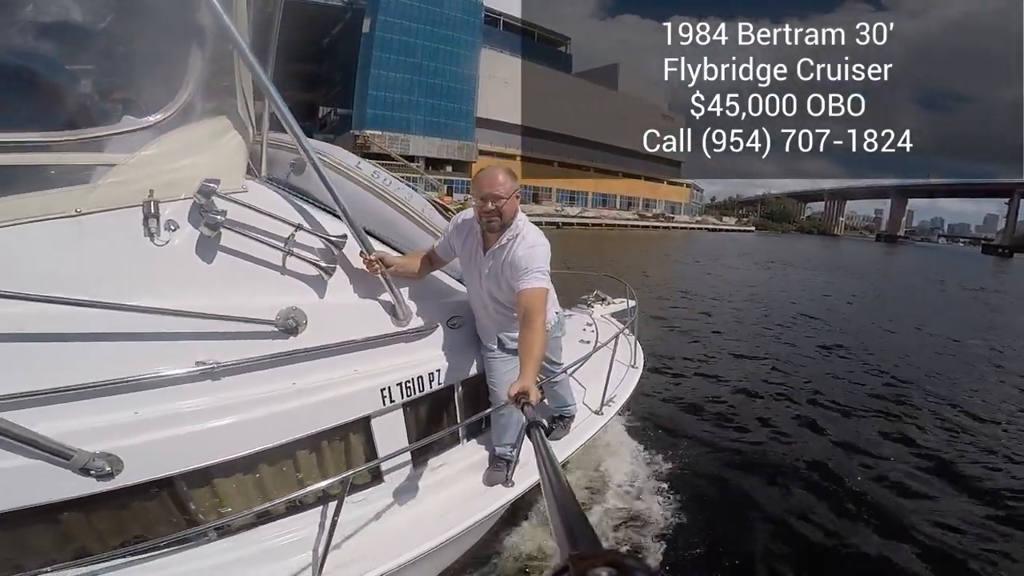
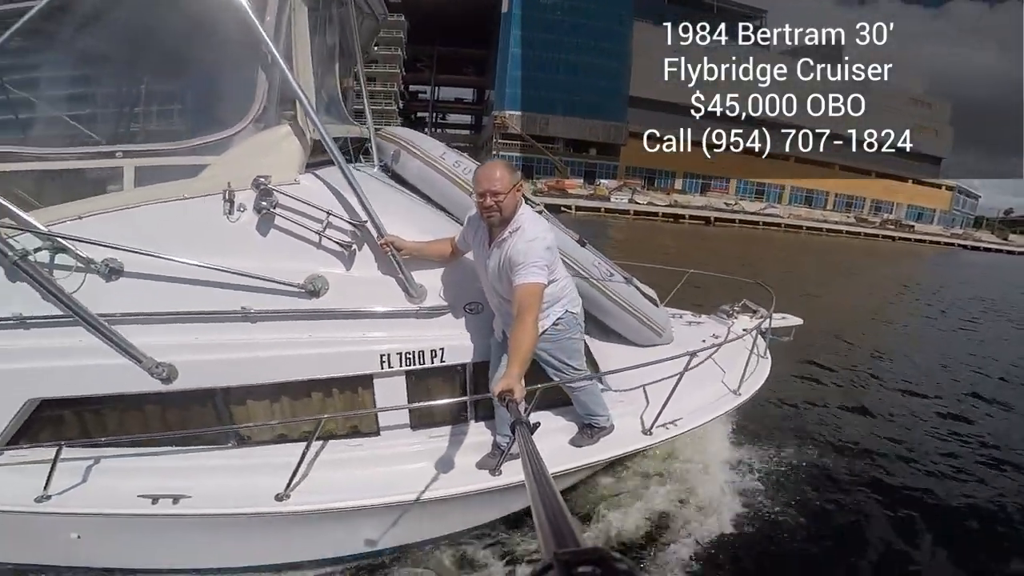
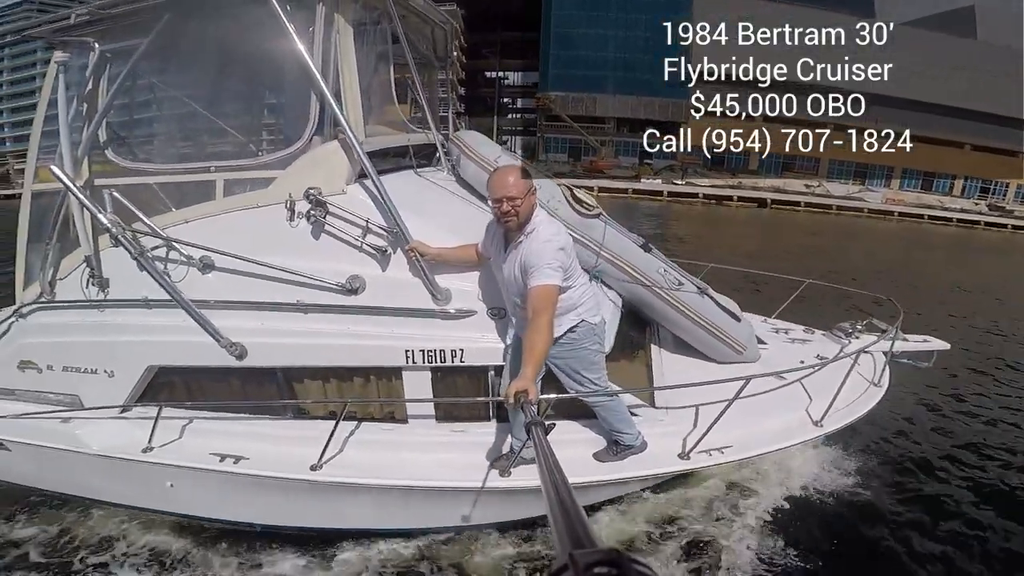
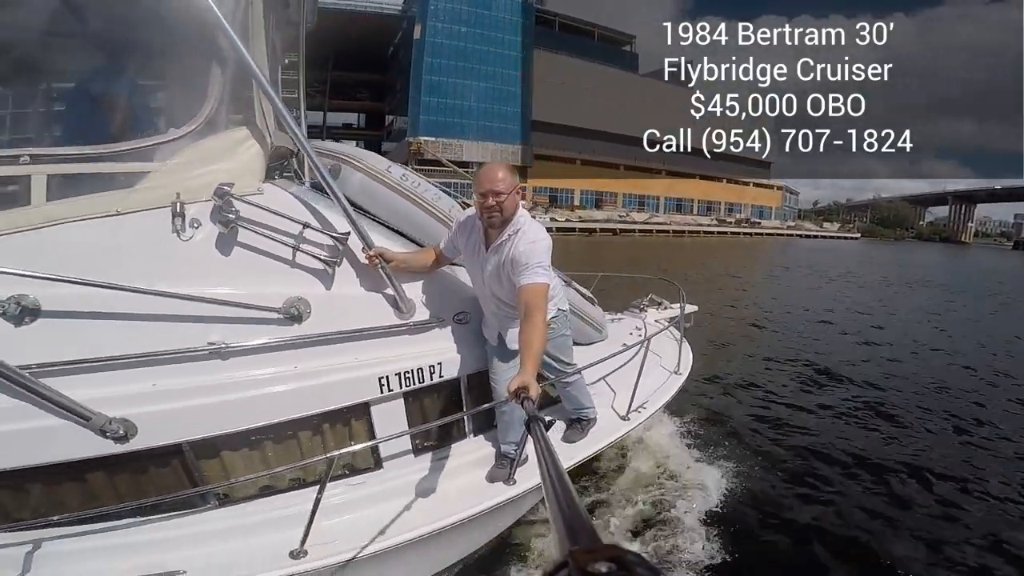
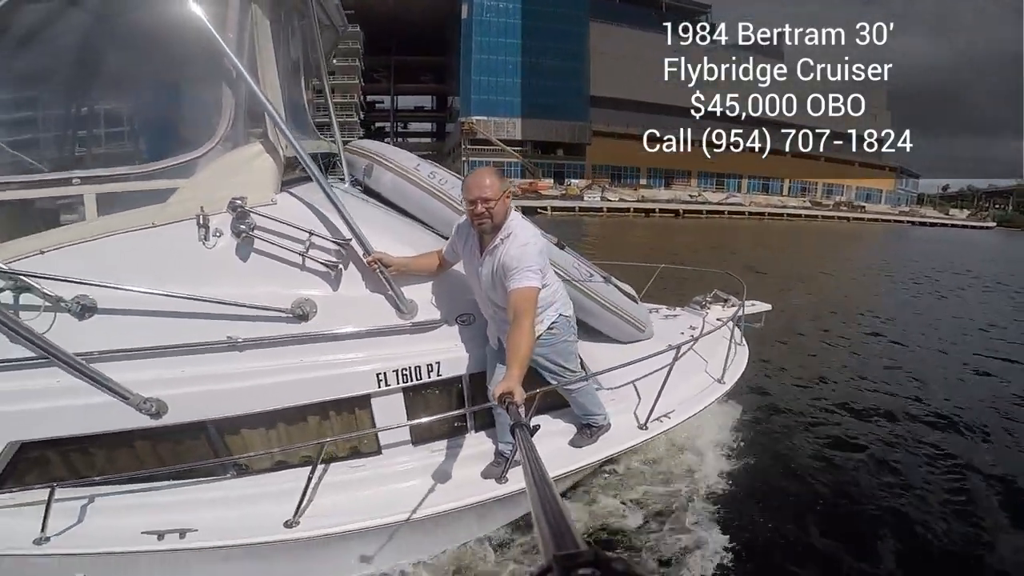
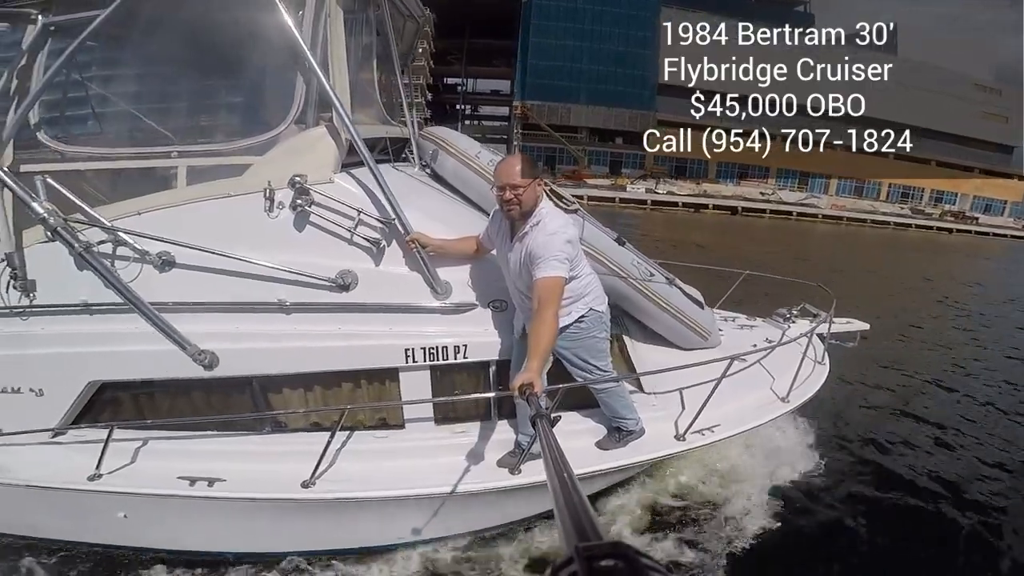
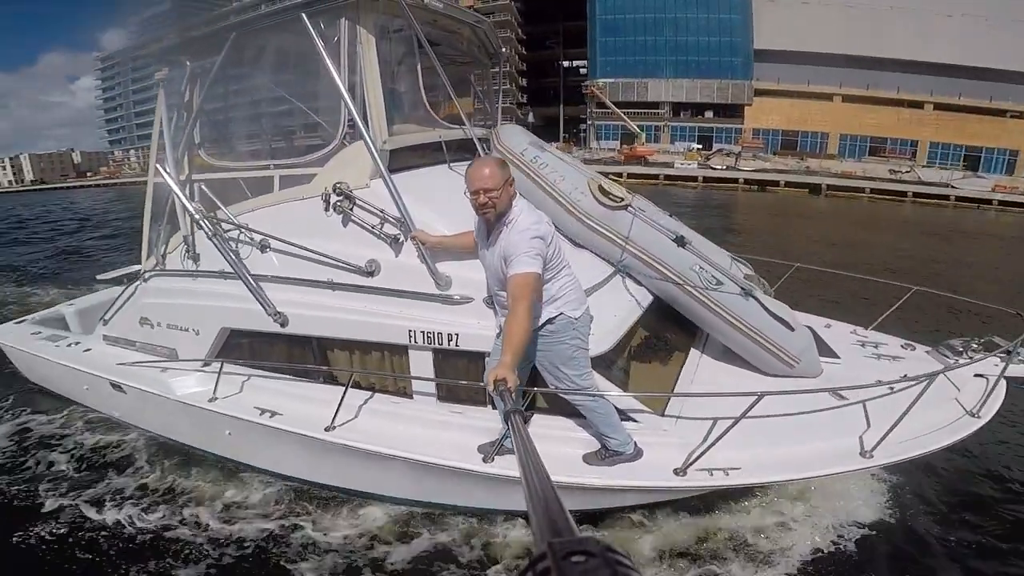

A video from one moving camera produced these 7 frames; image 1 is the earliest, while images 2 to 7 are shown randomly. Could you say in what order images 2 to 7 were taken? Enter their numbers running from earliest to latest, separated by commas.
4, 5, 2, 6, 3, 7
